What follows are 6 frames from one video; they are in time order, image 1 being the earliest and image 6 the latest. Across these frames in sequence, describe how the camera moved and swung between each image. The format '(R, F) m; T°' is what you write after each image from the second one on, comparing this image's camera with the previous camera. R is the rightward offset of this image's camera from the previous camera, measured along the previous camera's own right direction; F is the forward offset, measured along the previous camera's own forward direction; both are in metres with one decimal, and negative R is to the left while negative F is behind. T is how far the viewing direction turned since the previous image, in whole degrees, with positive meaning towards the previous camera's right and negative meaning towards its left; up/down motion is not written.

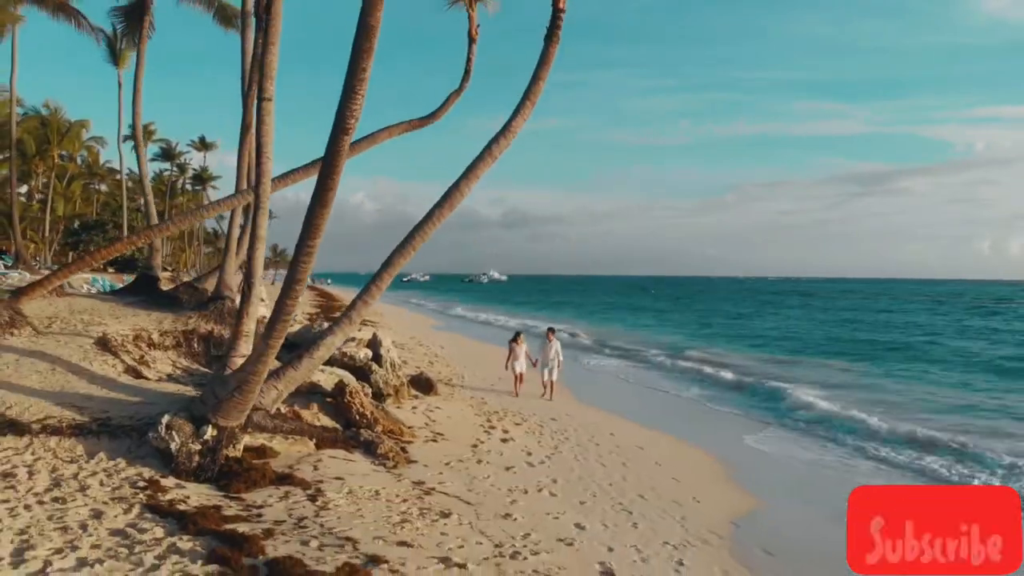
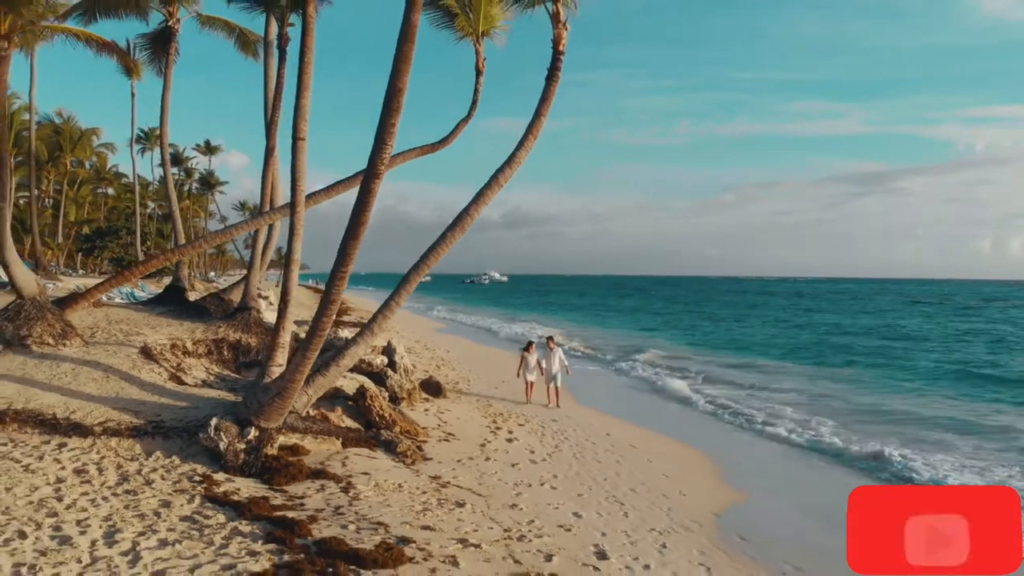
(-0.1, -0.8) m; 0°
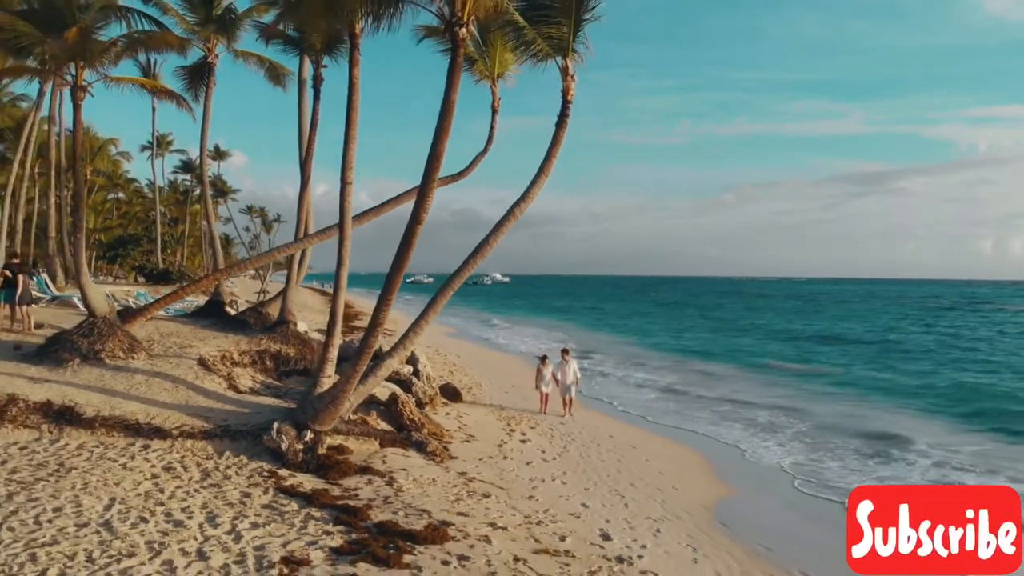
(-0.2, -1.2) m; 0°
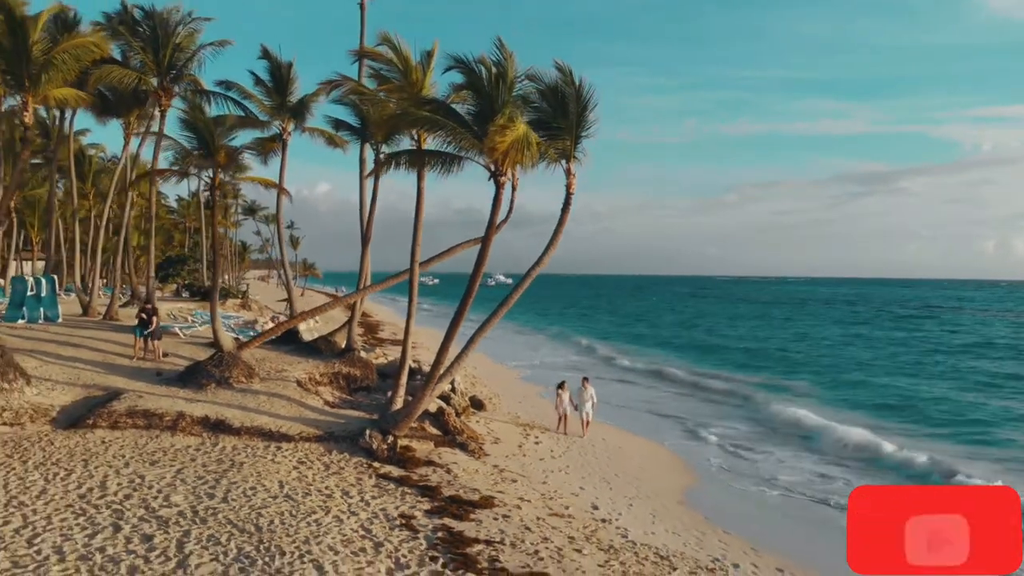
(-0.3, -3.4) m; 0°
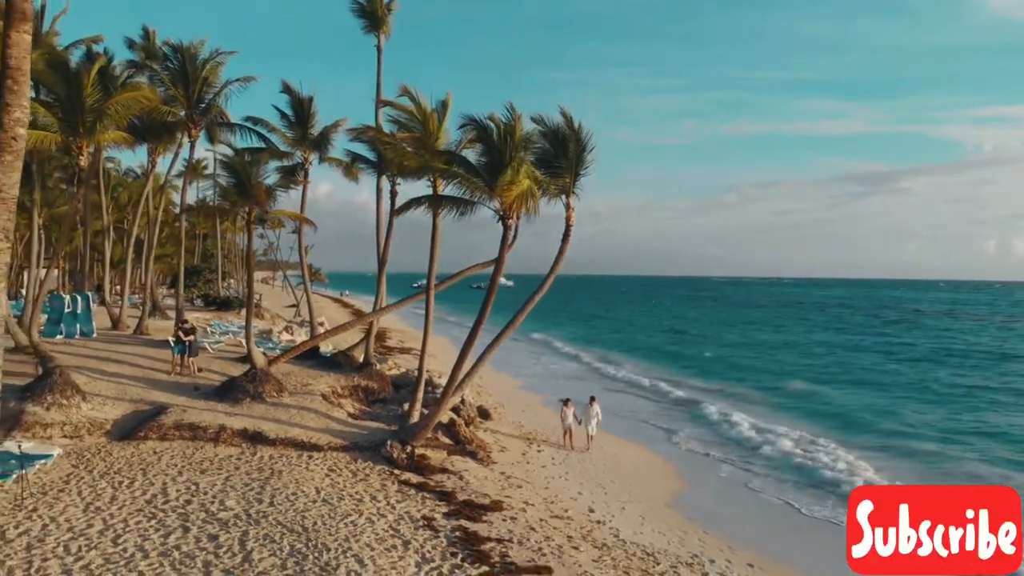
(-0.1, -1.4) m; 0°
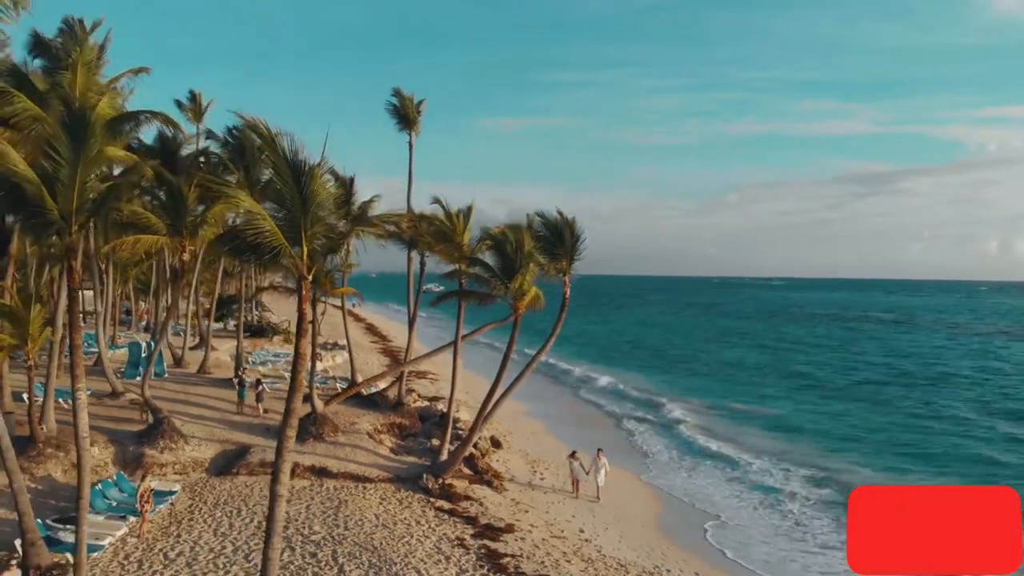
(-0.2, -3.6) m; 0°
